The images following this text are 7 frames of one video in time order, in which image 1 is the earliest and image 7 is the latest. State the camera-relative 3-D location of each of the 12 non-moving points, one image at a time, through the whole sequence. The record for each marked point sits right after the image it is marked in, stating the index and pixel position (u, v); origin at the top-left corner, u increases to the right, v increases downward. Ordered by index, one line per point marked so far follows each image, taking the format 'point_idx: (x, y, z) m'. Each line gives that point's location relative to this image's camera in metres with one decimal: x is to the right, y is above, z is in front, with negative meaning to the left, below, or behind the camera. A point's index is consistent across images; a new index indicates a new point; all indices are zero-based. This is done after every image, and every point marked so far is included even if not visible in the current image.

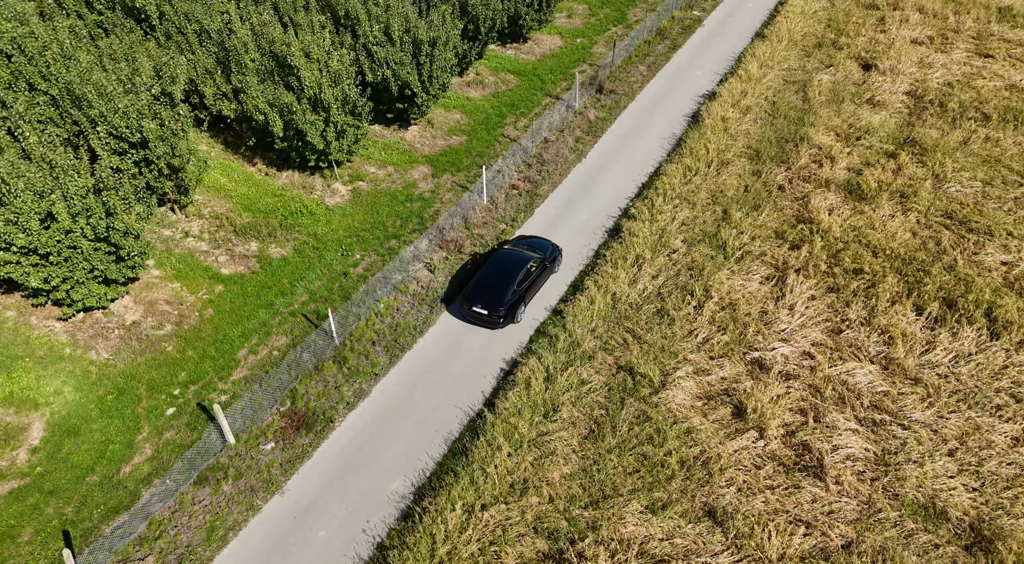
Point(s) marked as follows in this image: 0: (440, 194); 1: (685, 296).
0: (-2.3, +2.5, +19.3) m
1: (+4.0, -0.3, +15.0) m
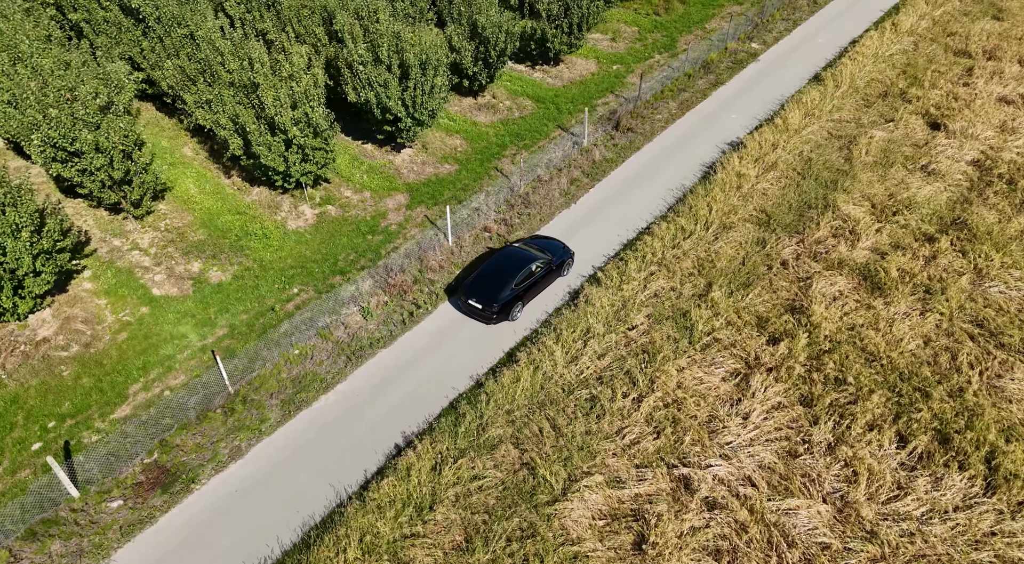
0: (-3.0, +1.4, +18.2) m
1: (+2.3, -2.0, +13.2) m
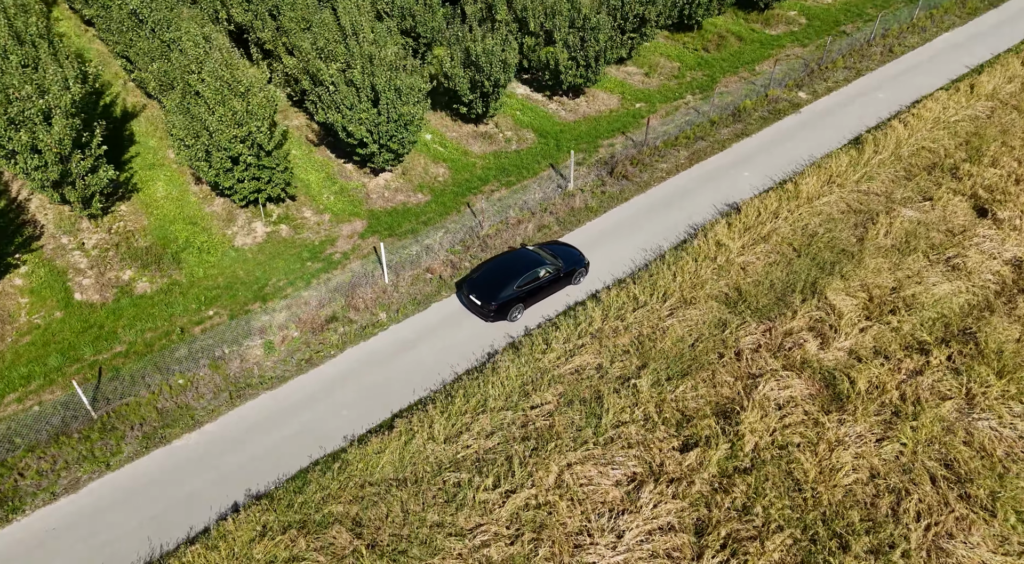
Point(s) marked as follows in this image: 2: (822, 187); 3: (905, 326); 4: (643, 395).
0: (-4.4, +0.6, +17.6) m
1: (-0.2, -3.5, +12.0) m
2: (+9.4, +2.9, +19.8) m
3: (+9.1, -1.0, +15.3) m
4: (+2.7, -2.3, +13.5) m
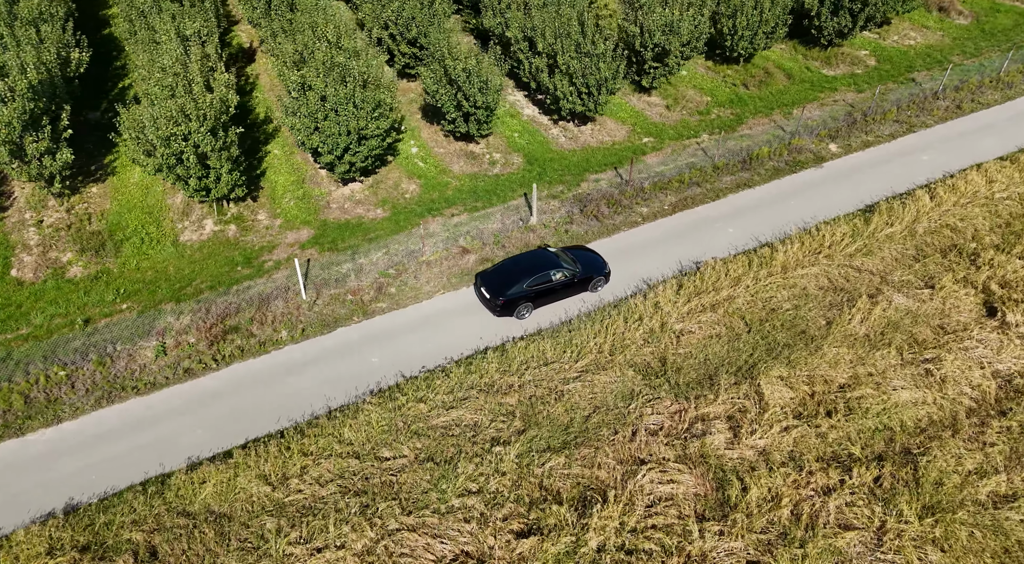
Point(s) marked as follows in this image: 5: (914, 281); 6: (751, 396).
0: (-6.1, +0.3, +17.5) m
1: (-3.3, -4.2, +11.4) m
2: (+8.0, +0.7, +17.8) m
3: (+6.6, -3.1, +13.4) m
4: (-0.1, -3.5, +12.5) m
5: (+10.7, +0.1, +17.2) m
6: (+5.2, -2.4, +14.2) m
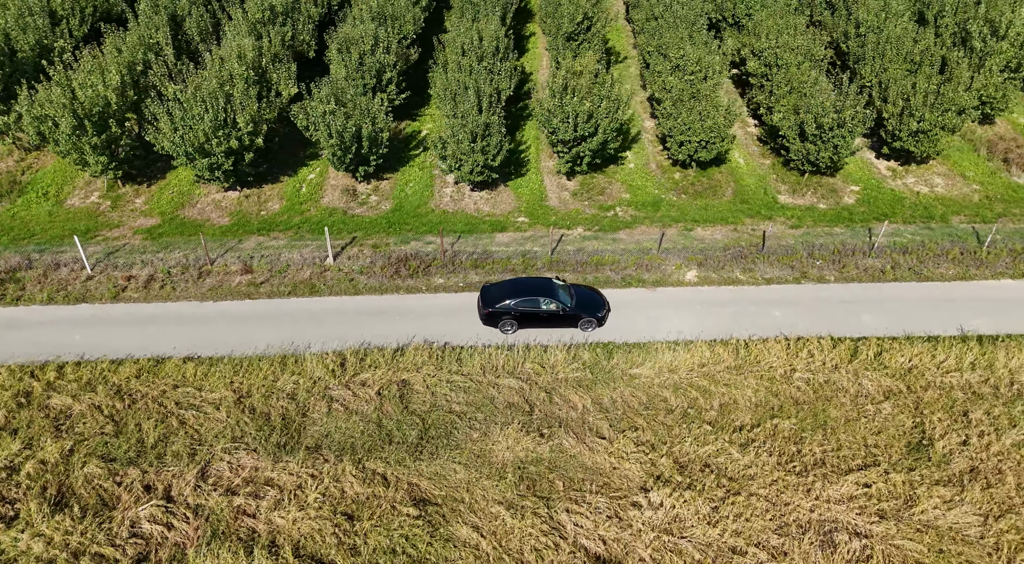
0: (-13.0, +1.1, +20.7) m
1: (-13.3, -3.4, +14.0) m
2: (+0.3, -2.3, +17.1) m
3: (-3.2, -5.1, +13.2) m
4: (-9.8, -3.7, +14.2) m
5: (+2.4, -3.5, +15.8) m
6: (-4.1, -4.2, +14.4) m
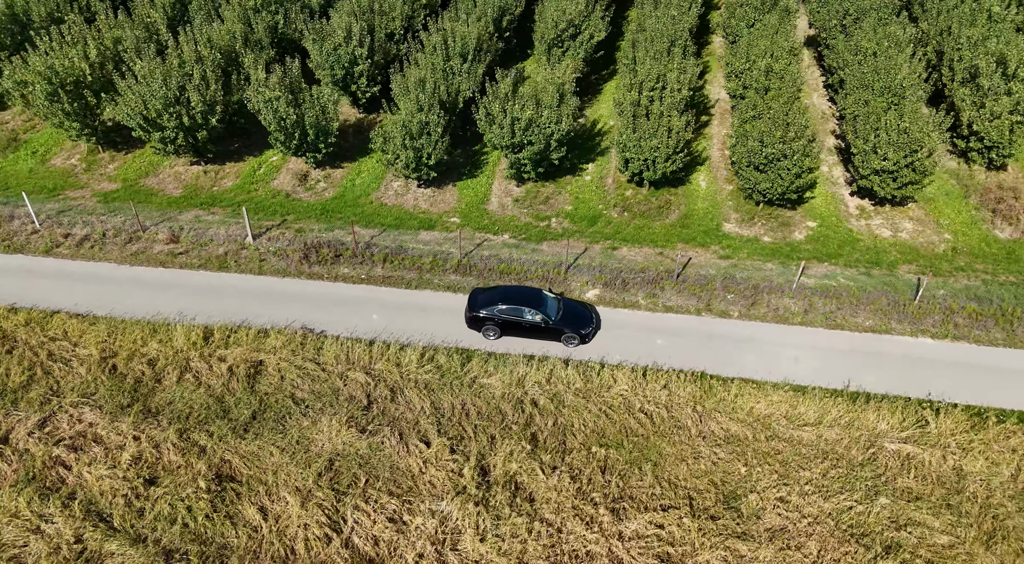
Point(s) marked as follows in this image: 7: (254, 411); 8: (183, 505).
0: (-15.9, +2.7, +22.7) m
1: (-17.5, -1.8, +16.2) m
2: (-3.6, -2.2, +17.6) m
3: (-7.9, -4.7, +14.2) m
4: (-14.1, -2.5, +15.9) m
5: (-1.8, -3.7, +16.1) m
6: (-8.5, -3.7, +15.5) m
7: (-6.4, -3.3, +16.3) m
8: (-6.8, -4.8, +14.2) m
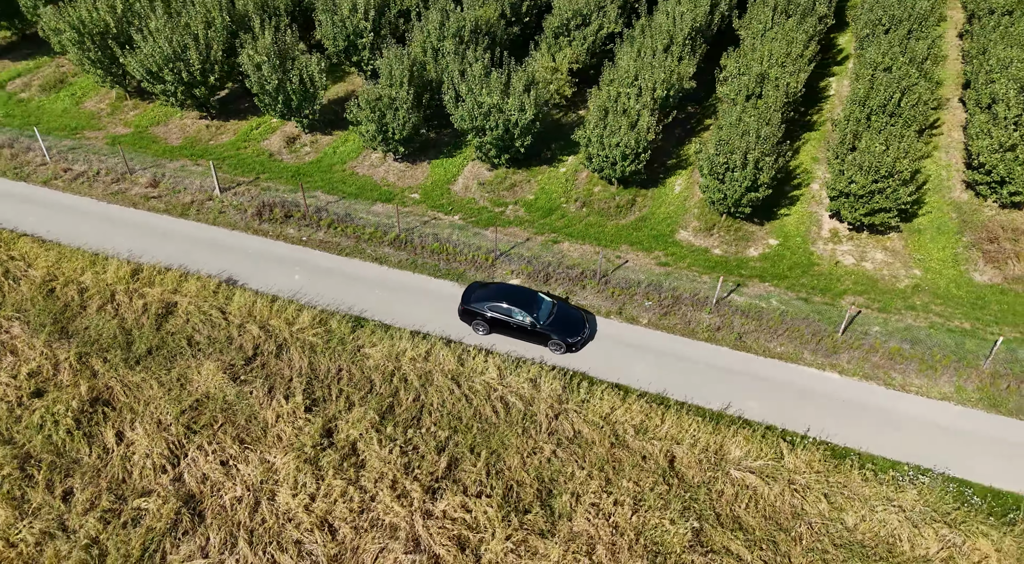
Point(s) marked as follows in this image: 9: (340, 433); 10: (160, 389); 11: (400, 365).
0: (-17.5, +5.4, +25.5) m
1: (-20.5, +1.0, +19.4) m
2: (-6.8, -1.1, +19.0) m
3: (-11.7, -3.1, +16.3) m
4: (-17.3, 0.0, +18.8) m
5: (-5.4, -2.9, +17.3) m
6: (-12.0, -2.0, +17.6) m
7: (-9.8, -1.9, +18.1) m
8: (-10.7, -3.3, +16.1) m
9: (-4.1, -3.7, +16.2) m
10: (-8.8, -2.9, +17.0) m
11: (-2.9, -2.3, +17.8) m
